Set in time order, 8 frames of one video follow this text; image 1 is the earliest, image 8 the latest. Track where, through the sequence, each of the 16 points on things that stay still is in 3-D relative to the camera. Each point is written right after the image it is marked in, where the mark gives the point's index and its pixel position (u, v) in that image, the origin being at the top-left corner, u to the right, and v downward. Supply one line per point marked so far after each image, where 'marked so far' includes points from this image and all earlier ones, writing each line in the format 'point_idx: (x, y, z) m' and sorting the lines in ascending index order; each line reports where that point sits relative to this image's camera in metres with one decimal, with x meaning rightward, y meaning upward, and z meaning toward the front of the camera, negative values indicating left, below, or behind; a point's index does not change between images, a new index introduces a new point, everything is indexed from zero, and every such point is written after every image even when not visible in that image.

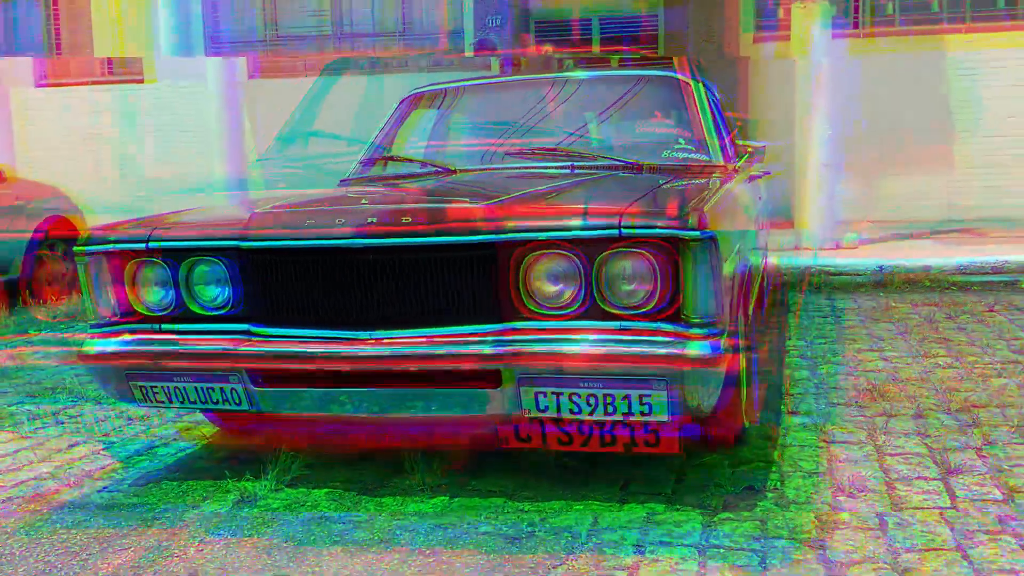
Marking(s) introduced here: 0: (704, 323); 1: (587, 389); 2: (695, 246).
0: (+0.5, -0.1, +2.5) m
1: (+0.2, -0.3, +2.5) m
2: (+0.5, +0.1, +2.4) m
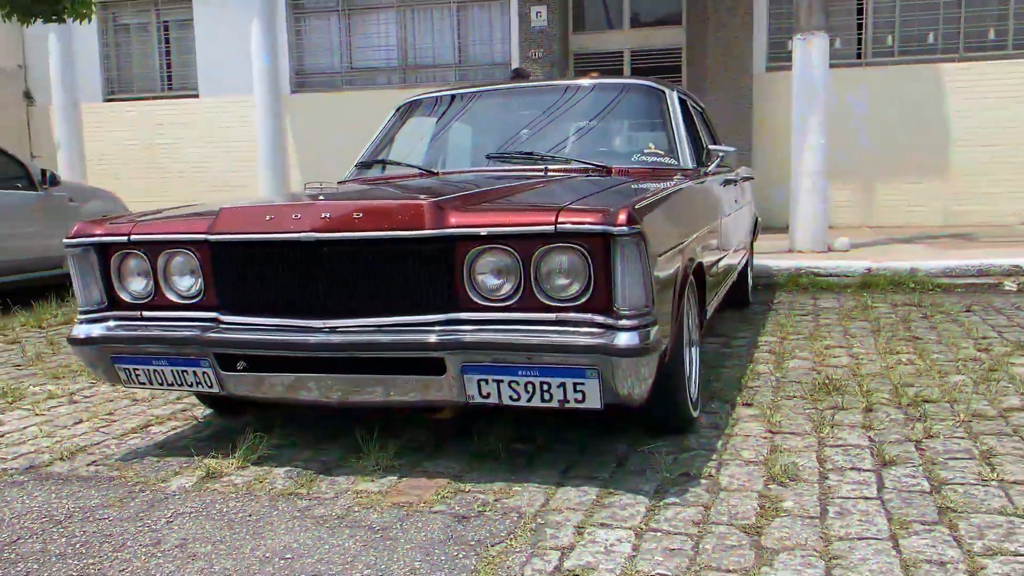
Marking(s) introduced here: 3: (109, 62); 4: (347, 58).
0: (+0.3, -0.1, +2.7) m
1: (0.0, -0.3, +2.7) m
2: (+0.3, +0.1, +2.6) m
3: (-6.5, +3.6, +14.4) m
4: (-2.5, +3.4, +13.4) m
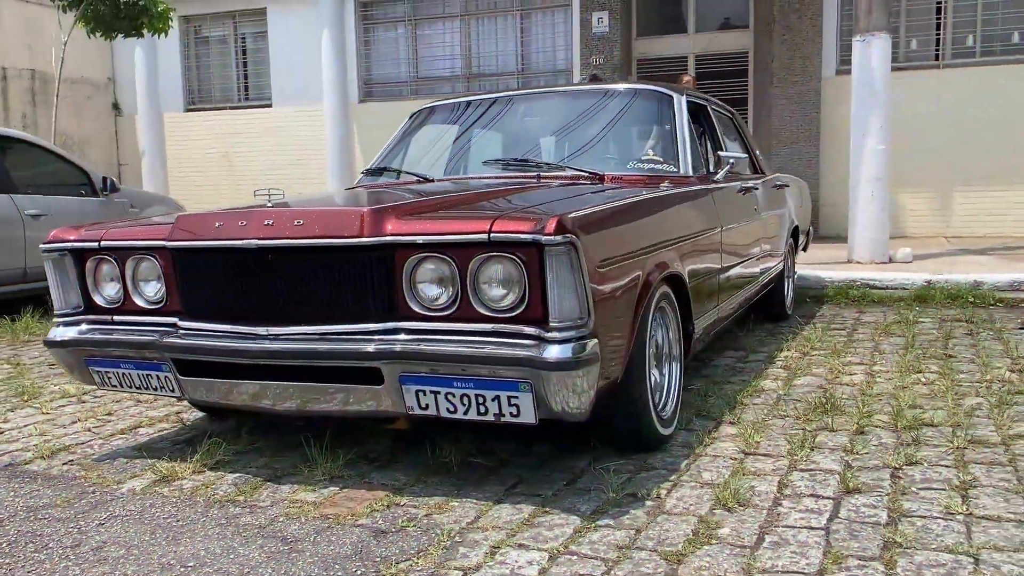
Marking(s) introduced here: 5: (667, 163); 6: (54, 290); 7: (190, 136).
0: (+0.1, -0.1, +2.6) m
1: (-0.1, -0.3, +2.7) m
2: (+0.1, +0.1, +2.5) m
3: (-5.4, +3.6, +15.0) m
4: (-1.5, +3.3, +13.6) m
5: (+0.7, +0.6, +4.3) m
6: (-1.7, 0.0, +3.3) m
7: (-5.4, +2.5, +14.9) m
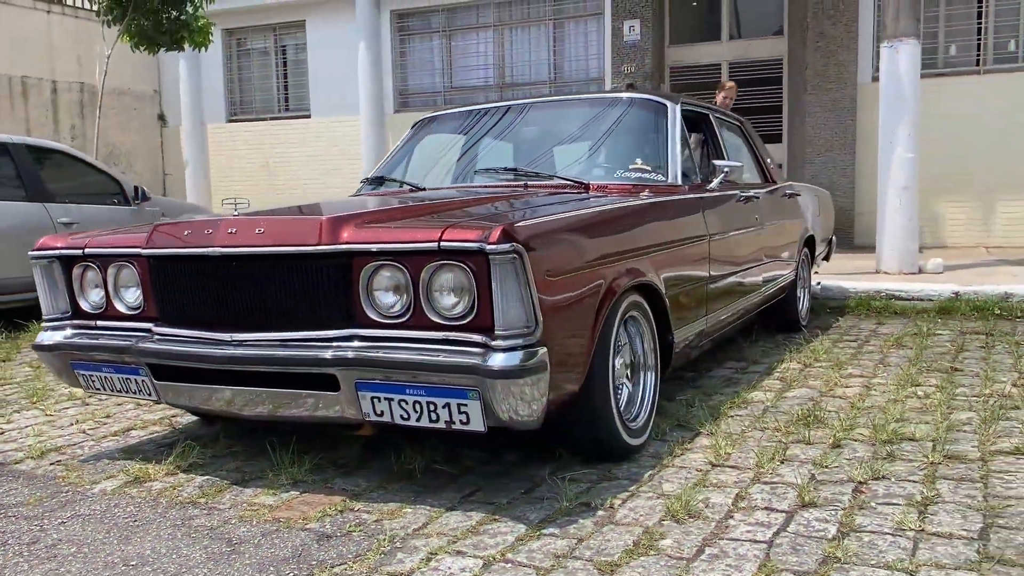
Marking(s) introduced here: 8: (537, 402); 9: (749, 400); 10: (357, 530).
0: (0.0, -0.1, +2.6) m
1: (-0.3, -0.3, +2.7) m
2: (0.0, +0.1, +2.5) m
3: (-4.8, +3.5, +15.3) m
4: (-1.0, +3.2, +13.7) m
5: (+0.7, +0.6, +4.3) m
6: (-1.8, 0.0, +3.4) m
7: (-4.8, +2.4, +15.3) m
8: (+0.1, -0.3, +2.7) m
9: (+1.1, -0.5, +4.1) m
10: (-0.4, -0.7, +2.6) m
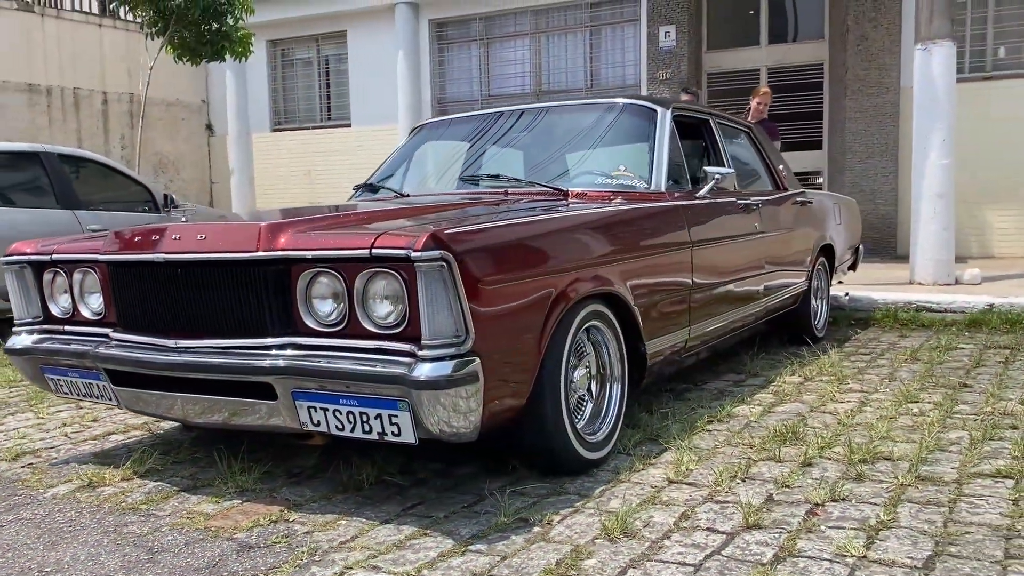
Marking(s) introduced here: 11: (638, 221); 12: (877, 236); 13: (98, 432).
0: (-0.2, -0.2, +2.5) m
1: (-0.5, -0.4, +2.7) m
2: (-0.2, +0.1, +2.5) m
3: (-4.1, +3.4, +15.6) m
4: (-0.4, +3.0, +13.7) m
5: (+0.6, +0.5, +4.2) m
6: (-1.9, 0.0, +3.5) m
7: (-4.1, +2.3, +15.5) m
8: (-0.1, -0.4, +2.6) m
9: (+1.0, -0.5, +3.9) m
10: (-0.6, -0.7, +2.5) m
11: (+0.5, +0.3, +3.6) m
12: (+4.5, +0.7, +11.1) m
13: (-1.9, -0.7, +4.0) m
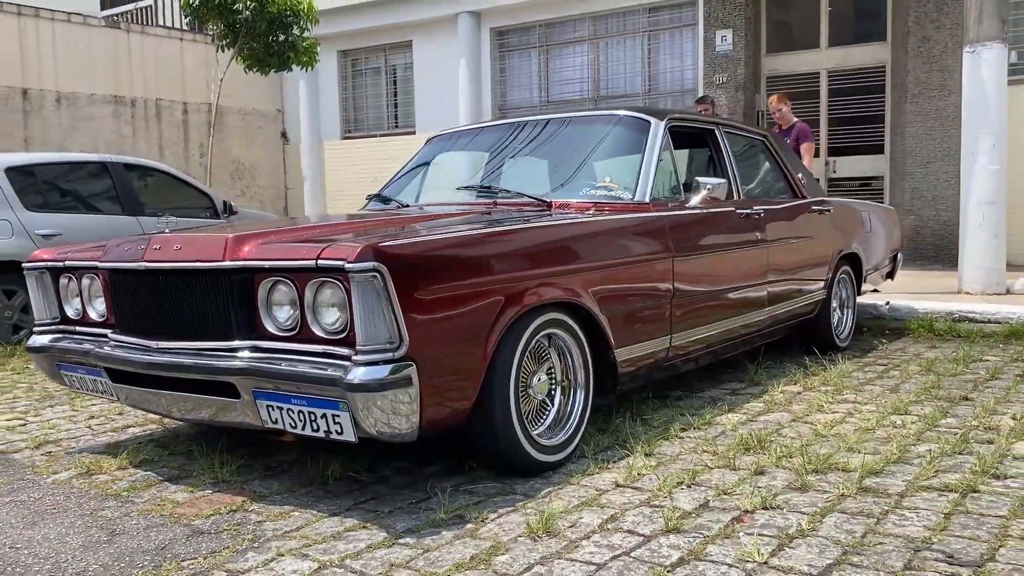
0: (-0.4, -0.2, +2.7) m
1: (-0.7, -0.4, +2.9) m
2: (-0.5, 0.0, +2.7) m
3: (-3.0, +3.3, +16.1) m
4: (+0.5, +3.0, +13.9) m
5: (+0.5, +0.5, +4.3) m
6: (-2.0, -0.1, +3.8) m
7: (-3.0, +2.2, +16.0) m
8: (-0.3, -0.4, +2.8) m
9: (+0.9, -0.6, +4.0) m
10: (-0.9, -0.7, +2.7) m
11: (+0.4, +0.2, +3.7) m
12: (+5.1, +0.6, +10.7) m
13: (-1.9, -0.7, +4.4) m
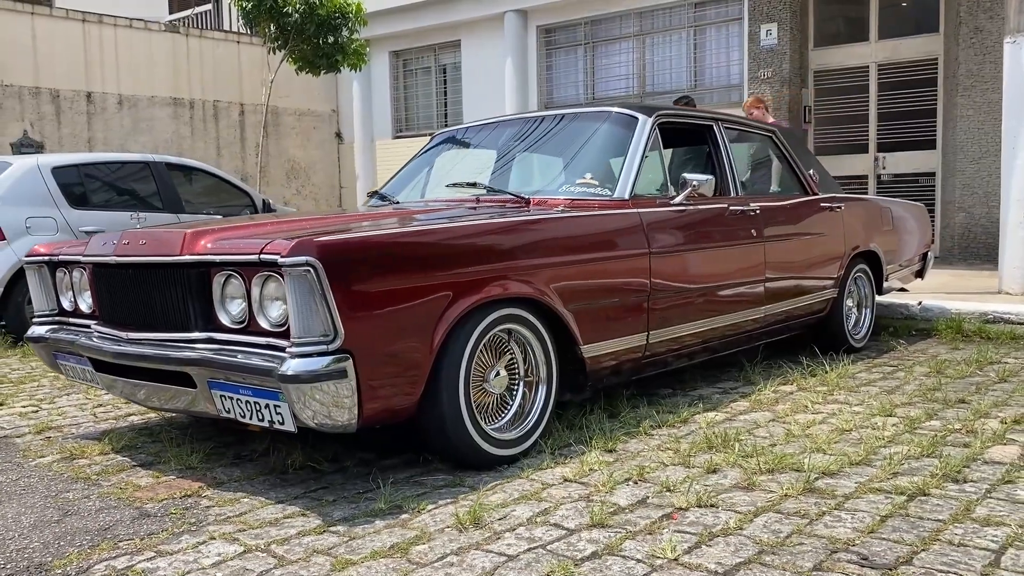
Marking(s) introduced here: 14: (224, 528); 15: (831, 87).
0: (-0.6, -0.2, +2.8) m
1: (-0.9, -0.4, +2.9) m
2: (-0.7, +0.1, +2.7) m
3: (-2.1, +3.4, +16.3) m
4: (+1.2, +3.0, +13.8) m
5: (+0.5, +0.5, +4.3) m
6: (-2.2, 0.0, +4.0) m
7: (-2.1, +2.3, +16.3) m
8: (-0.5, -0.4, +2.8) m
9: (+0.8, -0.6, +3.9) m
10: (-1.1, -0.7, +2.8) m
11: (+0.3, +0.2, +3.7) m
12: (+5.6, +0.6, +10.3) m
13: (-2.0, -0.6, +4.6) m
14: (-0.9, -0.7, +2.7) m
15: (+4.2, +2.6, +11.7) m
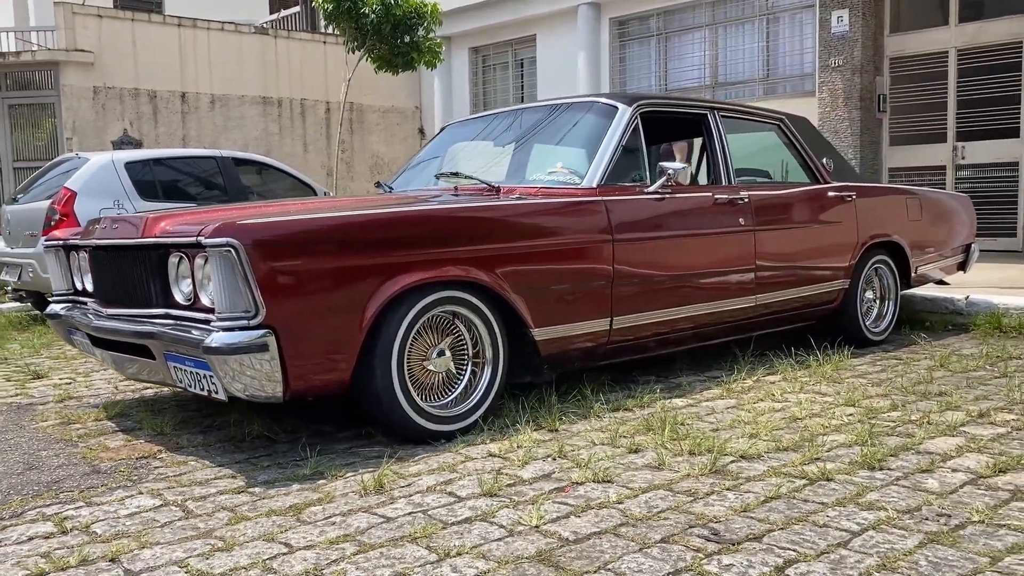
0: (-0.9, -0.1, +3.0) m
1: (-1.1, -0.3, +3.2) m
2: (-1.0, +0.1, +3.0) m
3: (-0.7, +3.5, +16.6) m
4: (+2.3, +3.1, +13.7) m
5: (+0.4, +0.6, +4.4) m
6: (-2.3, +0.1, +4.5) m
7: (-0.7, +2.5, +16.6) m
8: (-0.8, -0.3, +3.1) m
9: (+0.6, -0.5, +4.0) m
10: (-1.4, -0.6, +3.1) m
11: (+0.1, +0.3, +3.8) m
12: (+6.2, +0.6, +9.7) m
13: (-2.1, -0.5, +5.0) m
14: (-1.2, -0.7, +3.0) m
15: (+5.0, +2.7, +11.3) m
